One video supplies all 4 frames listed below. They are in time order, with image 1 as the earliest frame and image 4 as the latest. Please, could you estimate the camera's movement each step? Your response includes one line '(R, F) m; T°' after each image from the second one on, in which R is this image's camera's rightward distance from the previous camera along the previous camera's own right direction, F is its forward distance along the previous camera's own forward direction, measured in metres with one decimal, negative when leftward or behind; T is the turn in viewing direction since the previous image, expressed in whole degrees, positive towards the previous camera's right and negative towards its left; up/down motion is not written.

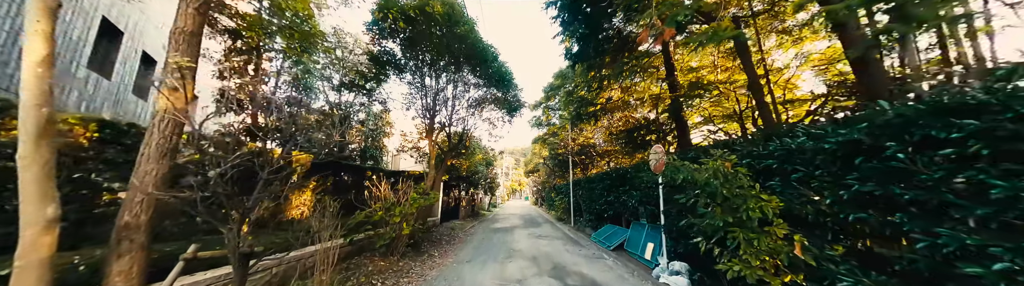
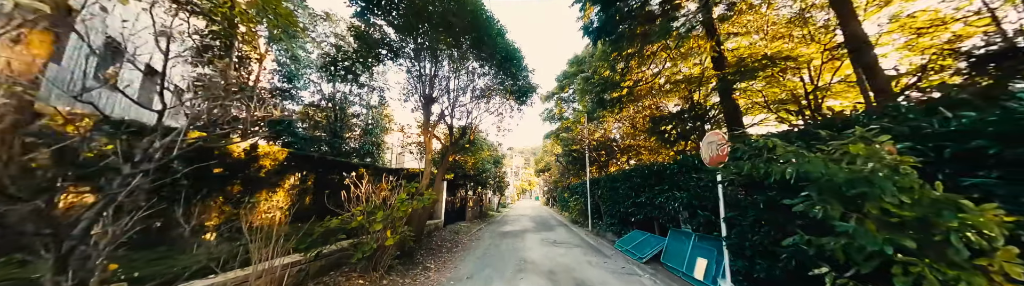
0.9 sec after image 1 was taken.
(0.0, +1.1) m; -2°
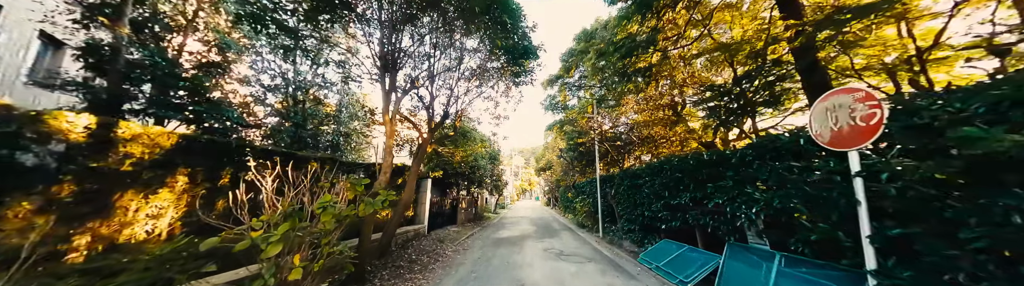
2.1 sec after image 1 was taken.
(+0.1, +1.6) m; 0°
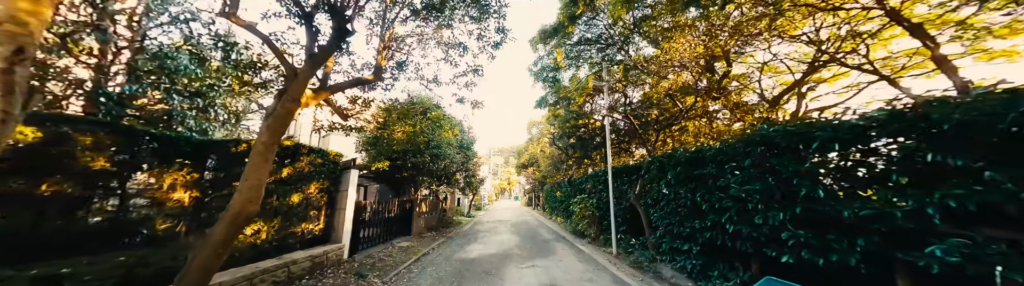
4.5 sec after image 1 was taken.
(+0.1, +2.7) m; +5°
